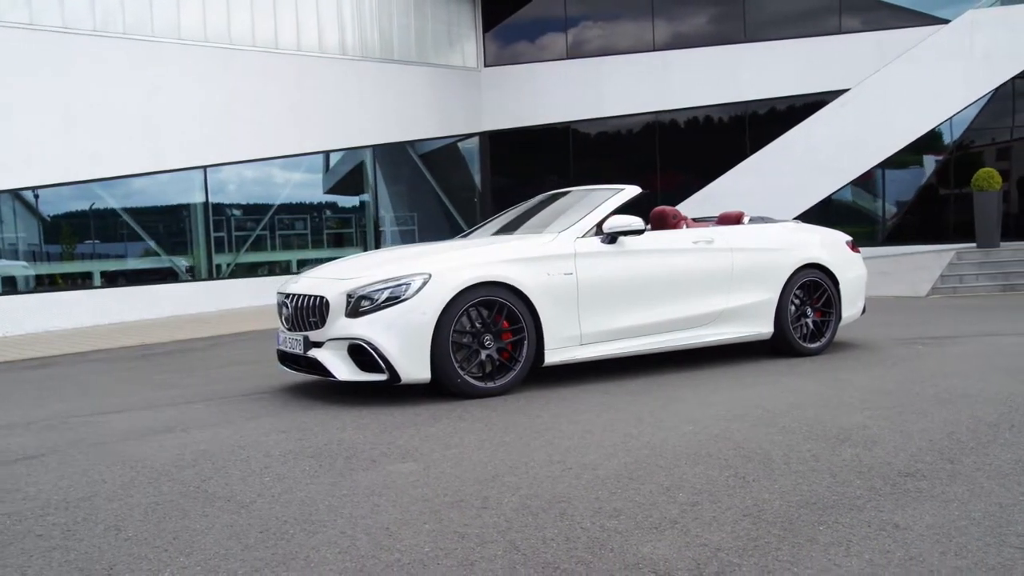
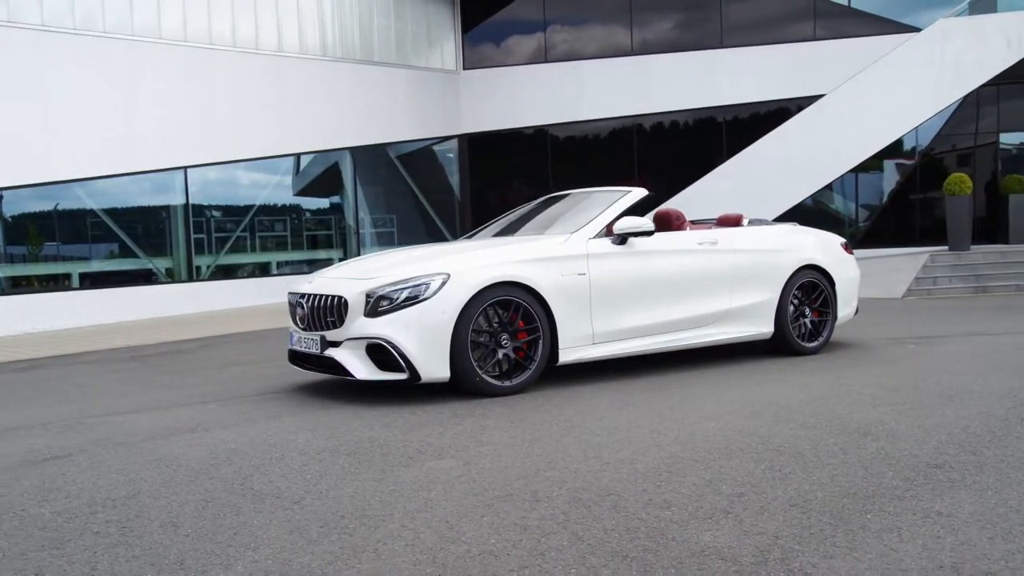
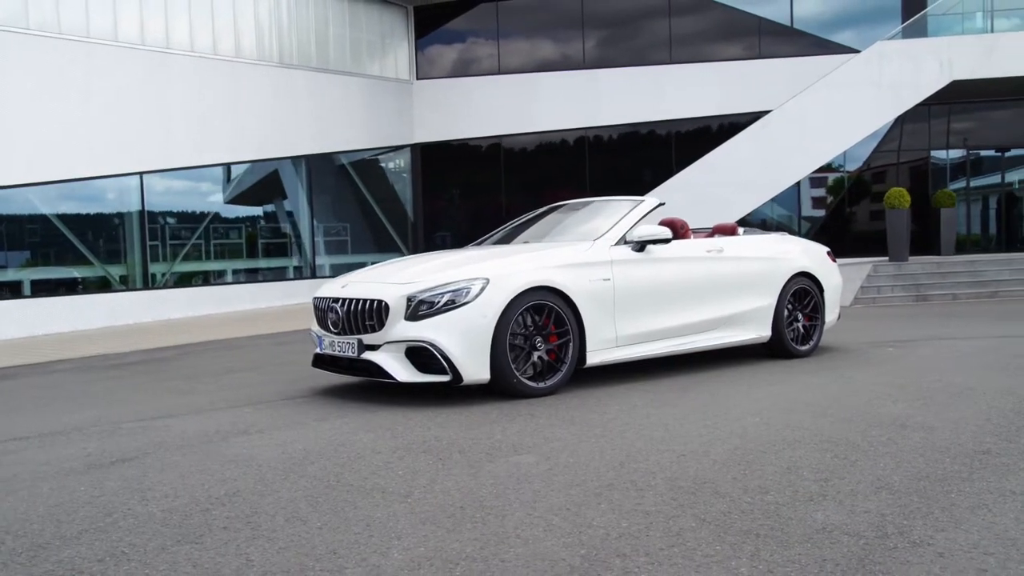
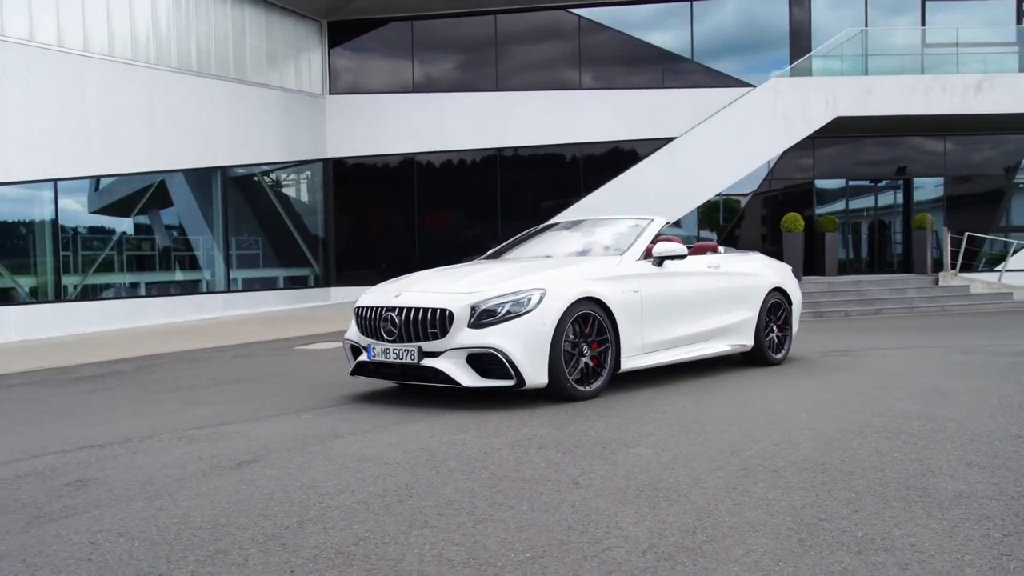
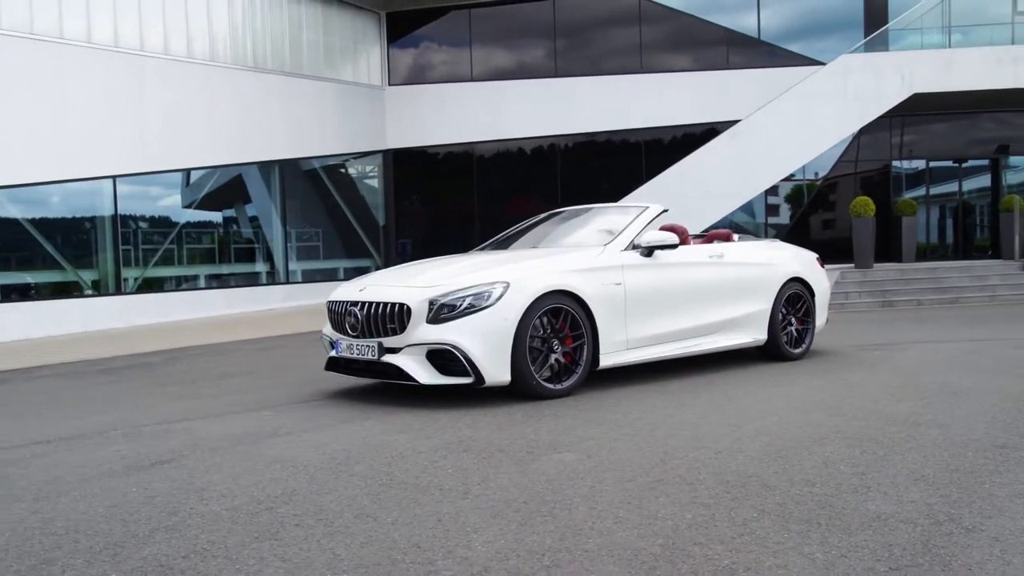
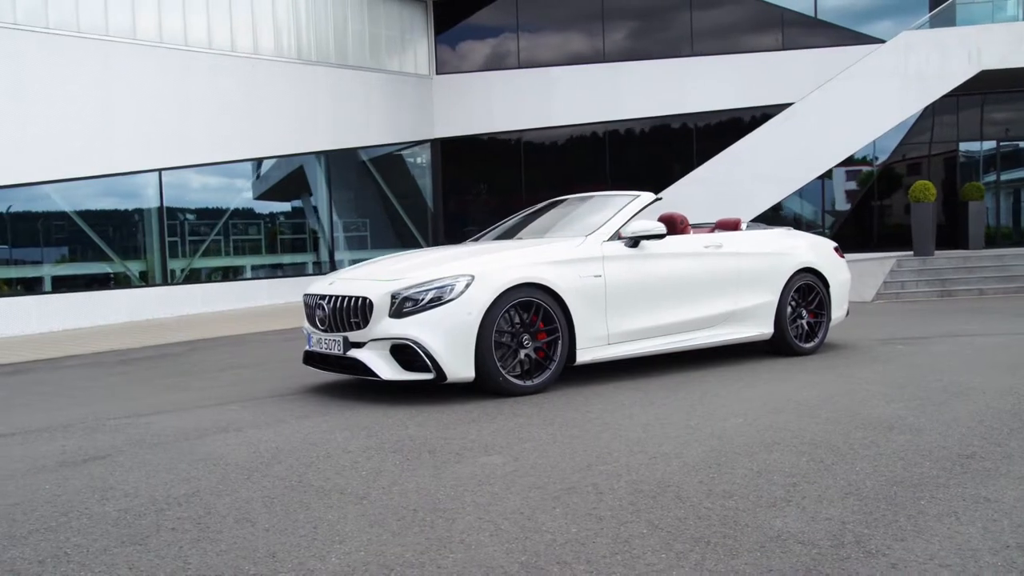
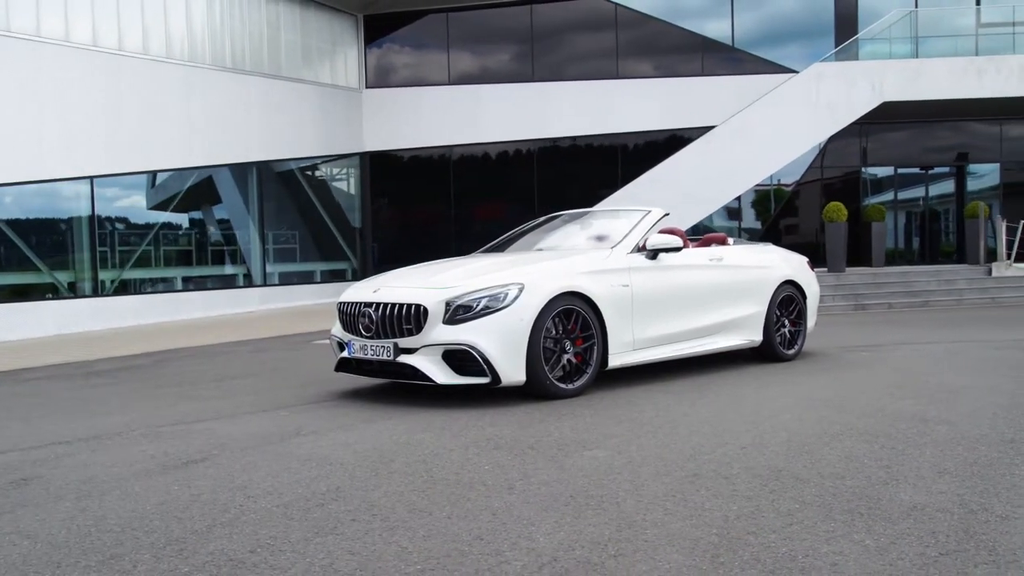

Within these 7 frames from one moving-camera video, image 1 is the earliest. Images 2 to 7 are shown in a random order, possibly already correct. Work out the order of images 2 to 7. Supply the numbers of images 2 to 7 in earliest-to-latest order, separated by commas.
2, 6, 3, 5, 7, 4
